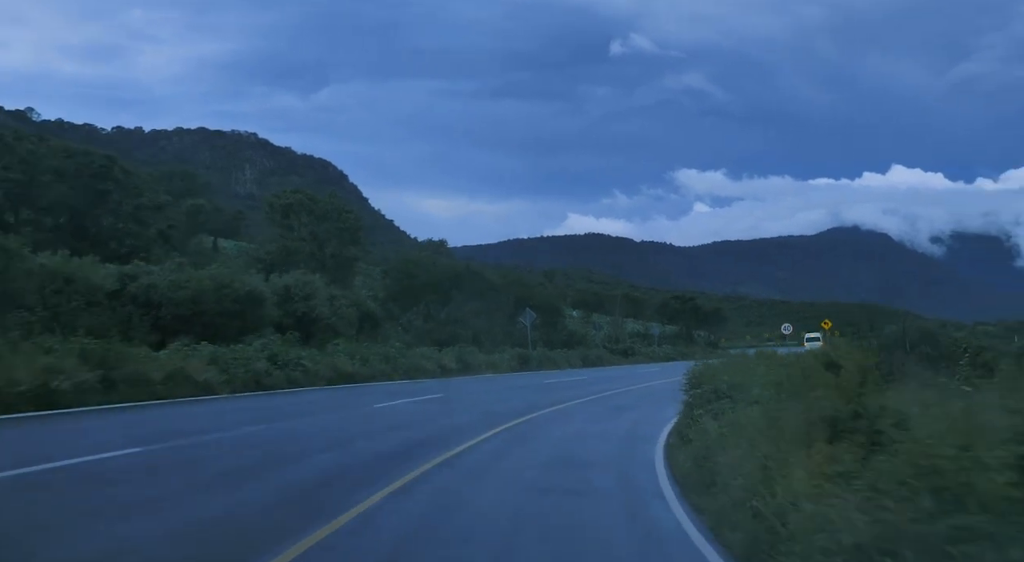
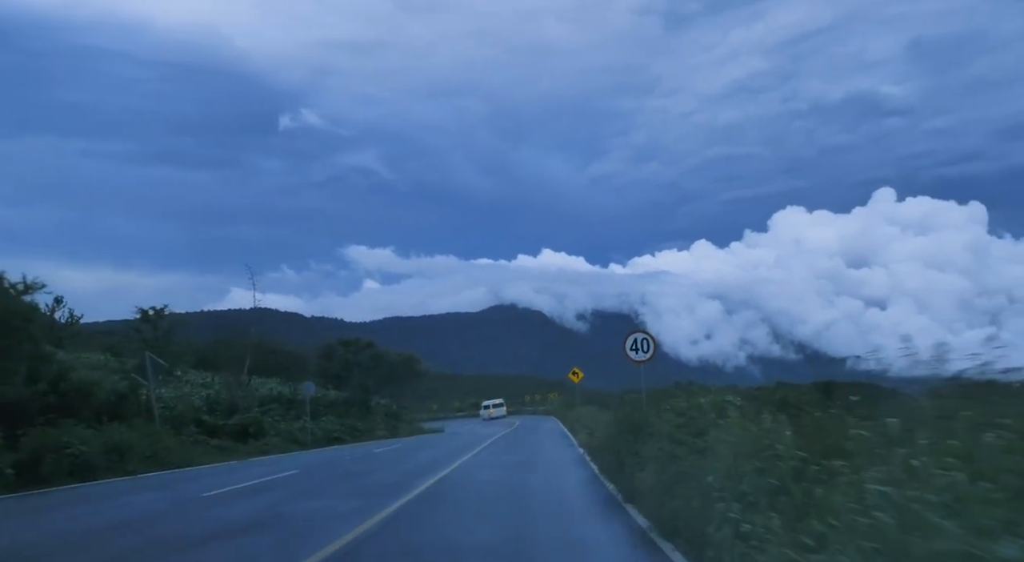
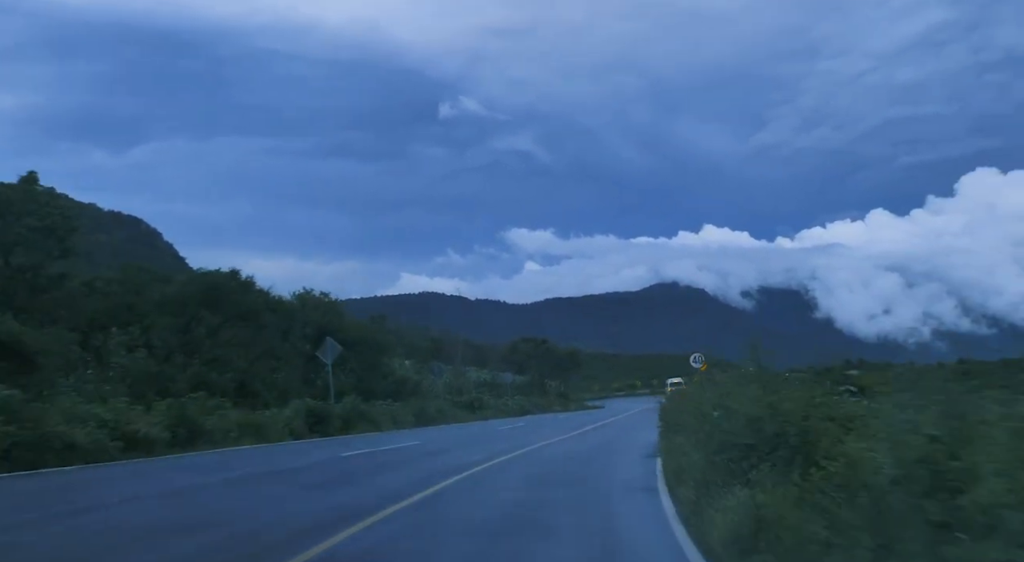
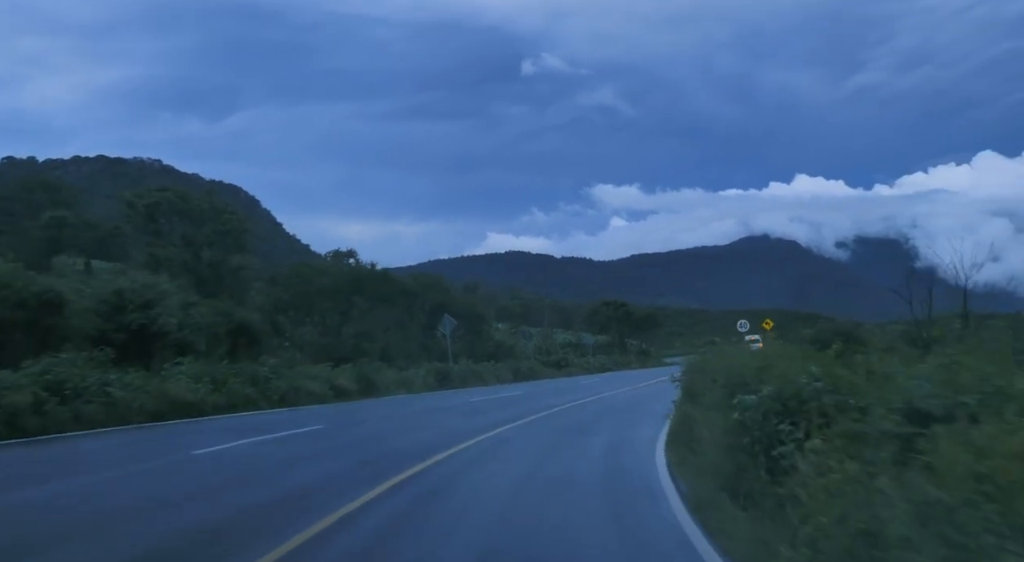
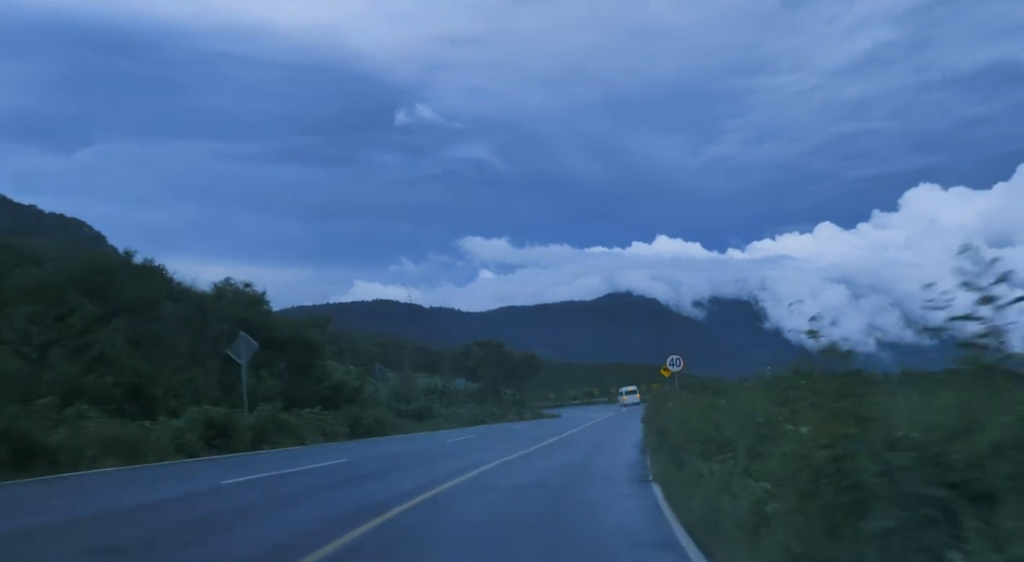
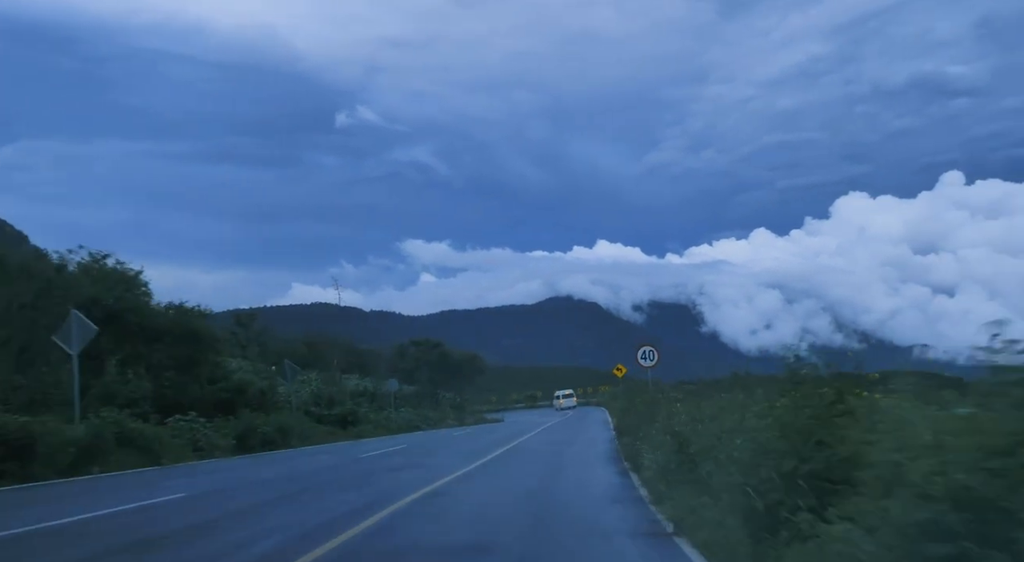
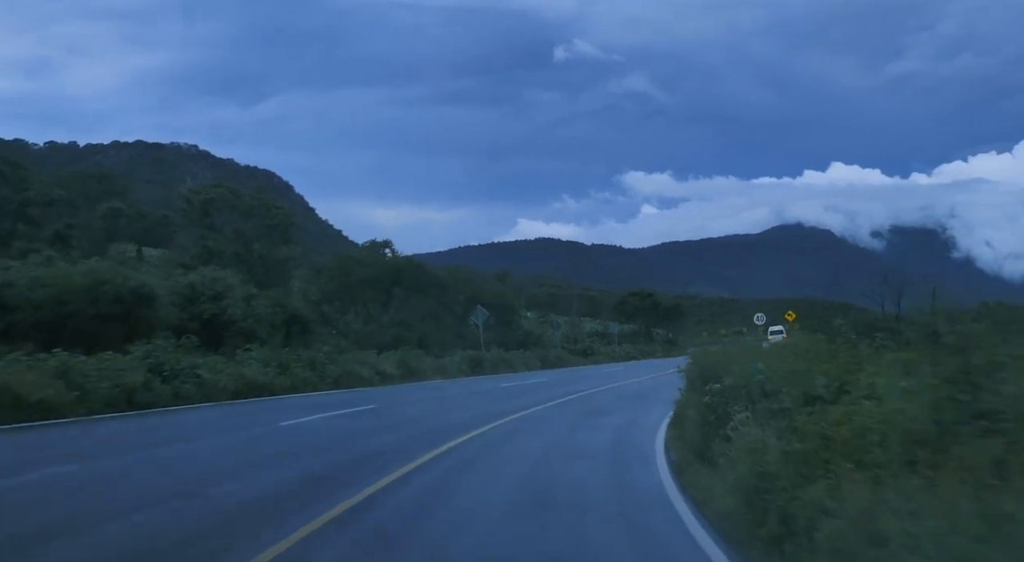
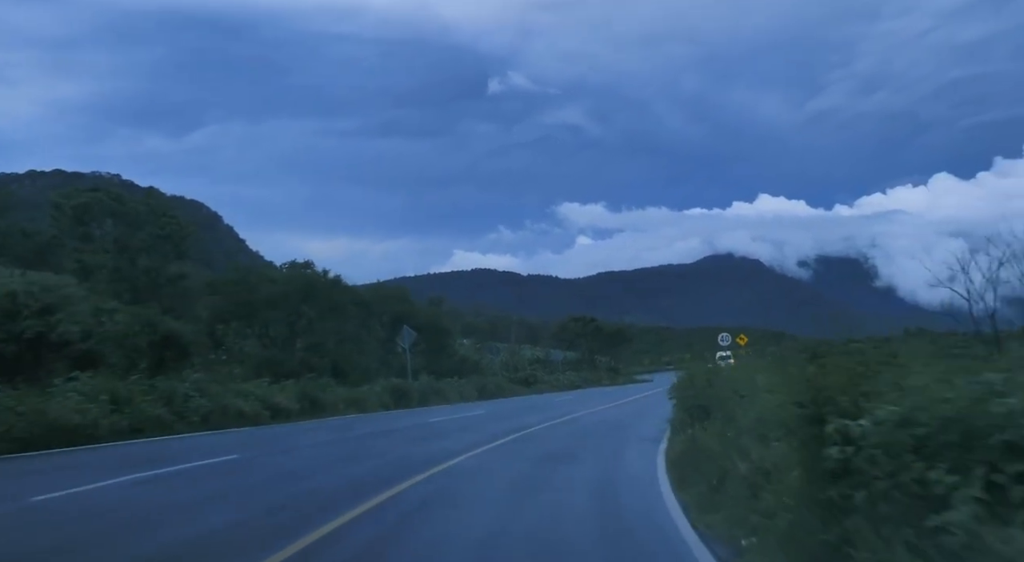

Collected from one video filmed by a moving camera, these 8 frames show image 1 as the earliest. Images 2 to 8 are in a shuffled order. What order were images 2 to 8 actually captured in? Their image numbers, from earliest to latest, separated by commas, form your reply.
7, 4, 8, 3, 5, 6, 2
